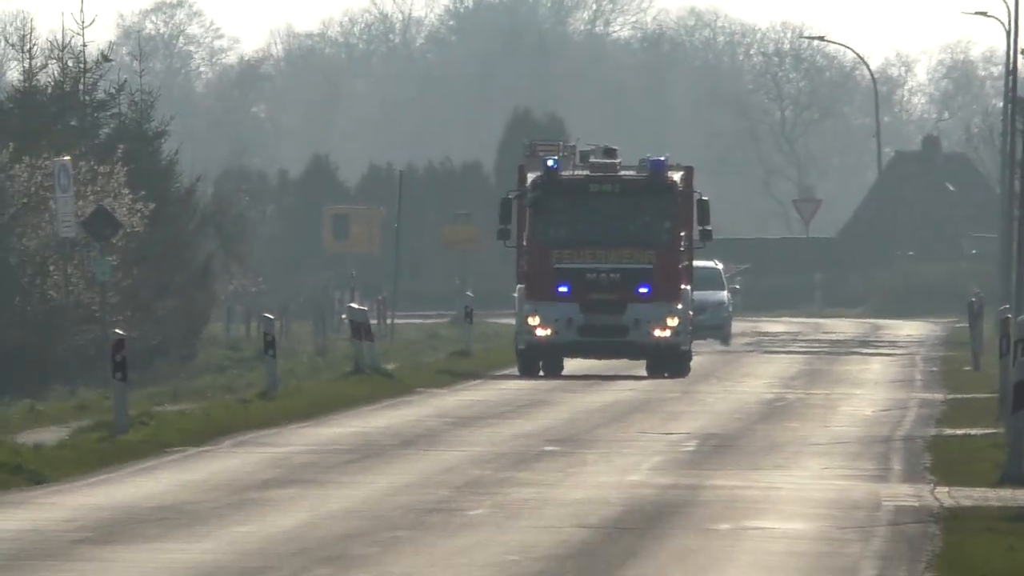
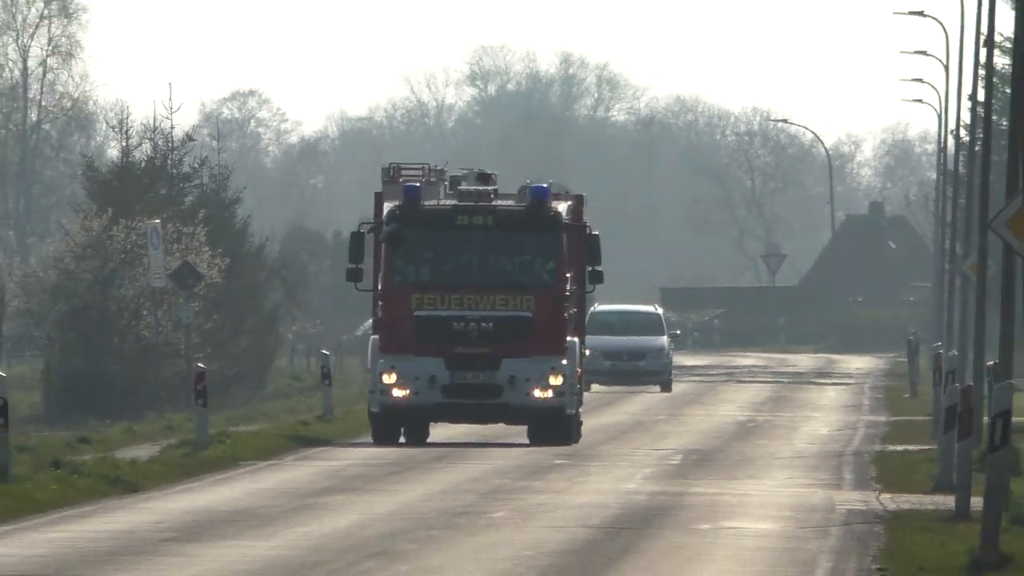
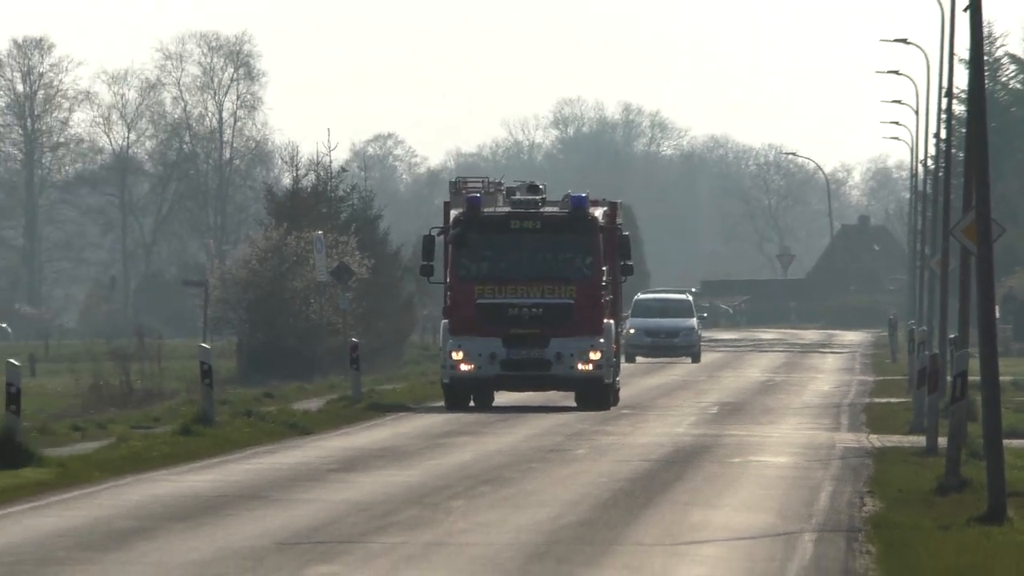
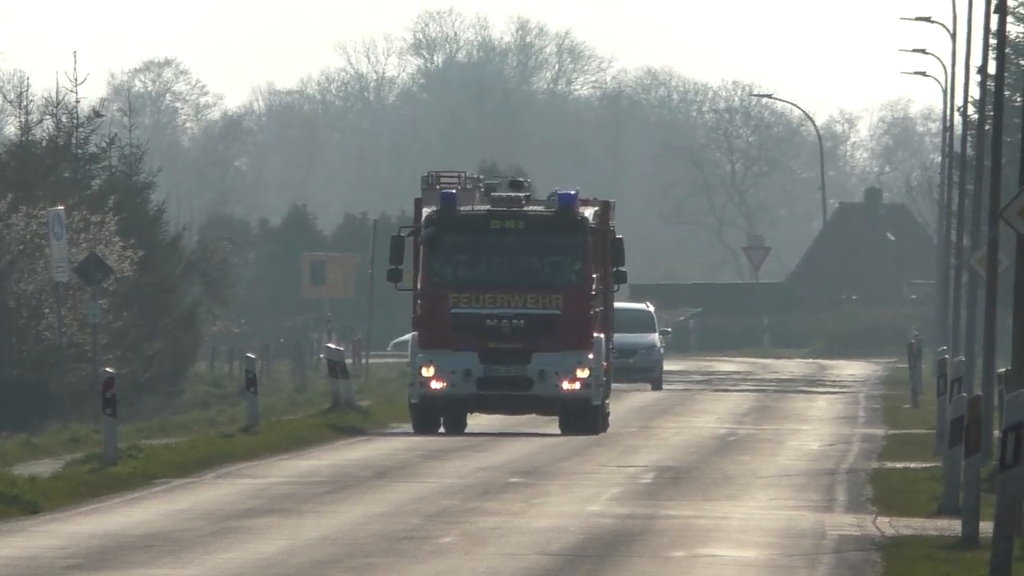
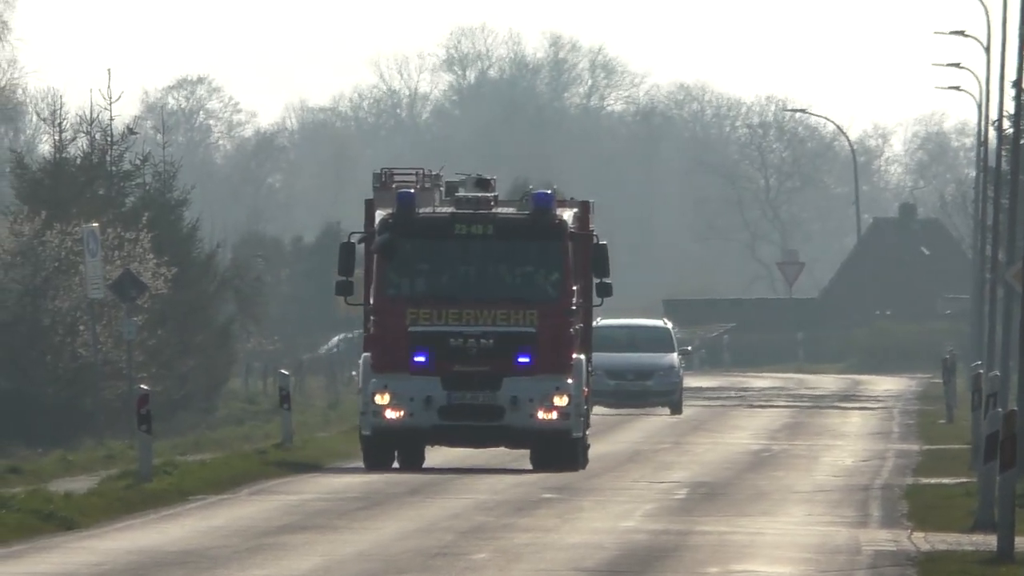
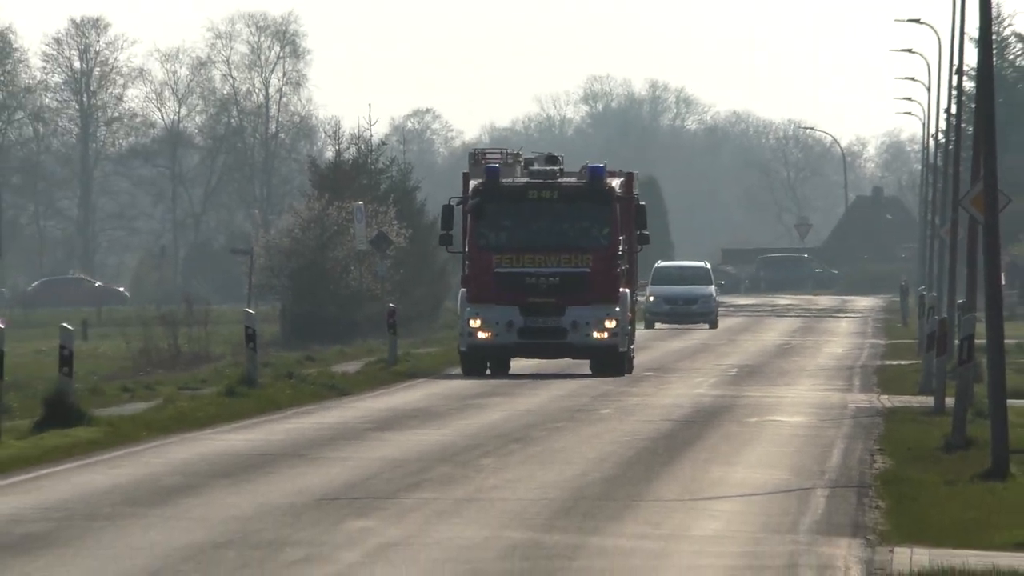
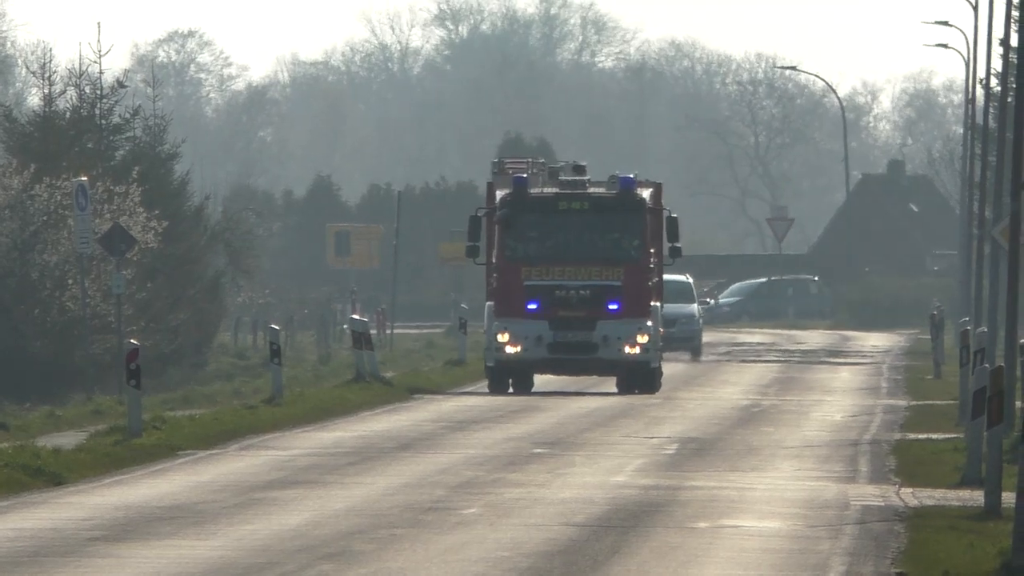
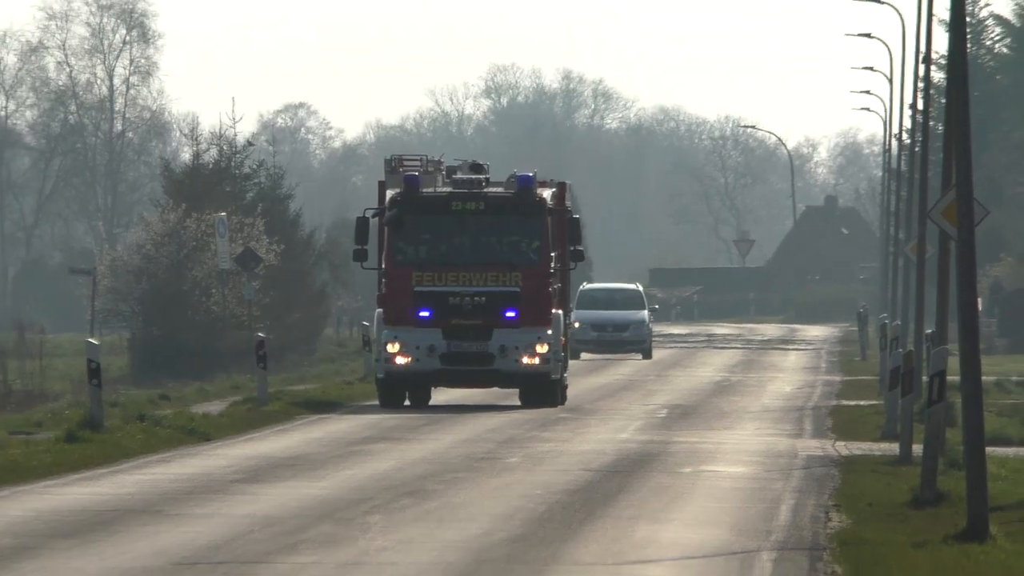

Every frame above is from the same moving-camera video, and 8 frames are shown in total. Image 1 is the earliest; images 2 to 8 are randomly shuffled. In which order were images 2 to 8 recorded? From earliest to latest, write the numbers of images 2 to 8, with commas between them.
7, 4, 5, 2, 8, 3, 6
